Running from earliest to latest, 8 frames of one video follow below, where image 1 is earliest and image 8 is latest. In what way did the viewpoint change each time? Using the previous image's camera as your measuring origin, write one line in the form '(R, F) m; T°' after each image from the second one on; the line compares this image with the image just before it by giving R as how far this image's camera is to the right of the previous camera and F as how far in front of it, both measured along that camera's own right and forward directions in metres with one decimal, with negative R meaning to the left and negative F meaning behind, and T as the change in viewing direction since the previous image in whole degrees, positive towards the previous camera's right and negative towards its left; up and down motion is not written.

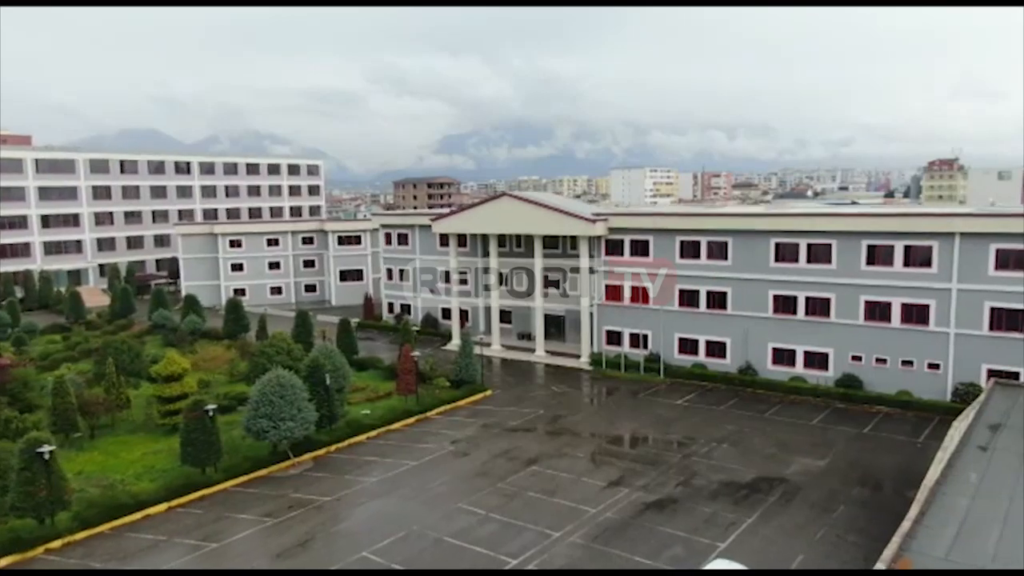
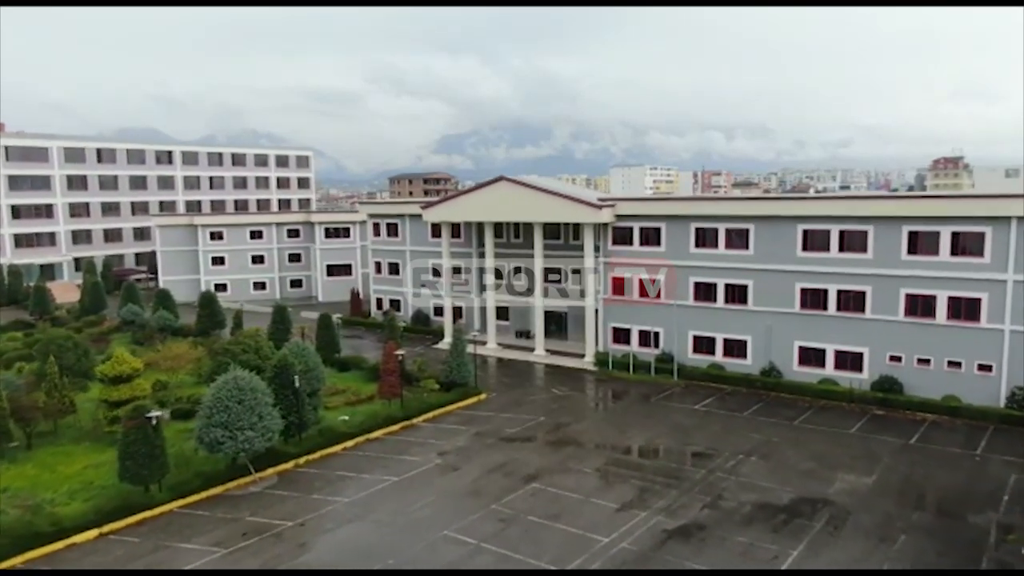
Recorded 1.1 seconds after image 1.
(0.0, +3.7) m; 0°
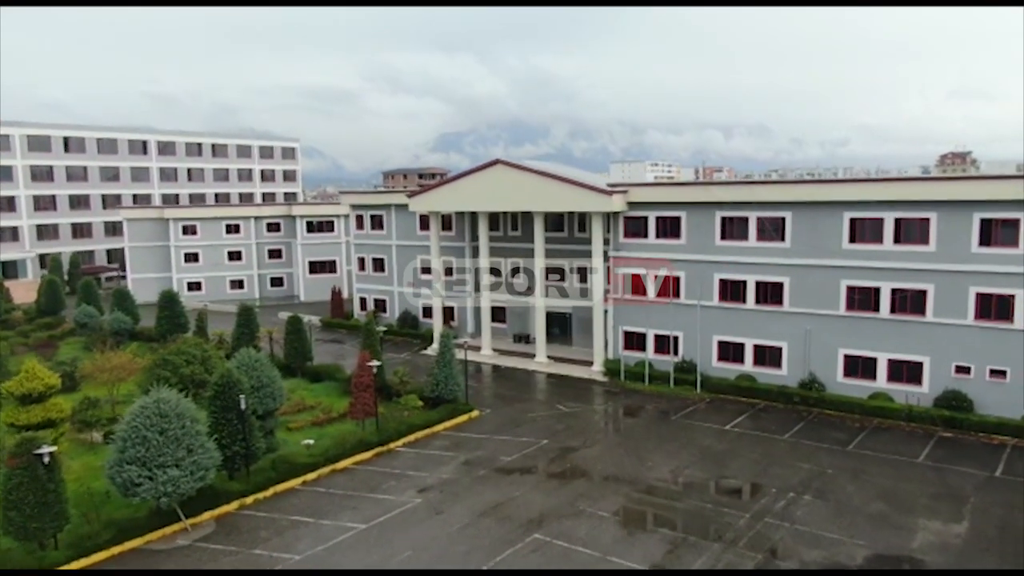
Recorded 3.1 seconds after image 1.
(0.0, +4.7) m; 0°
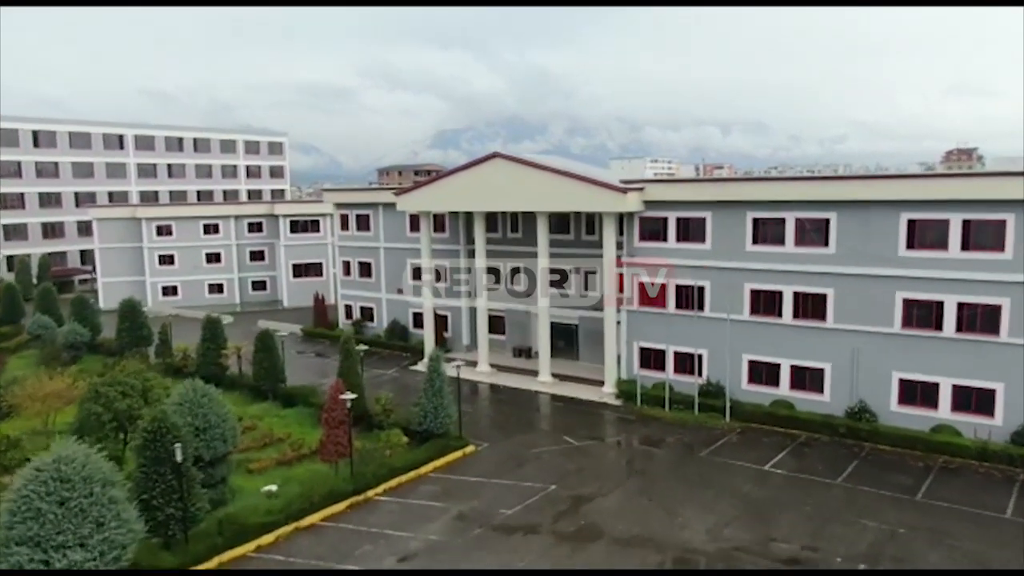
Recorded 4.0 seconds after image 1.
(-0.1, +3.9) m; 0°
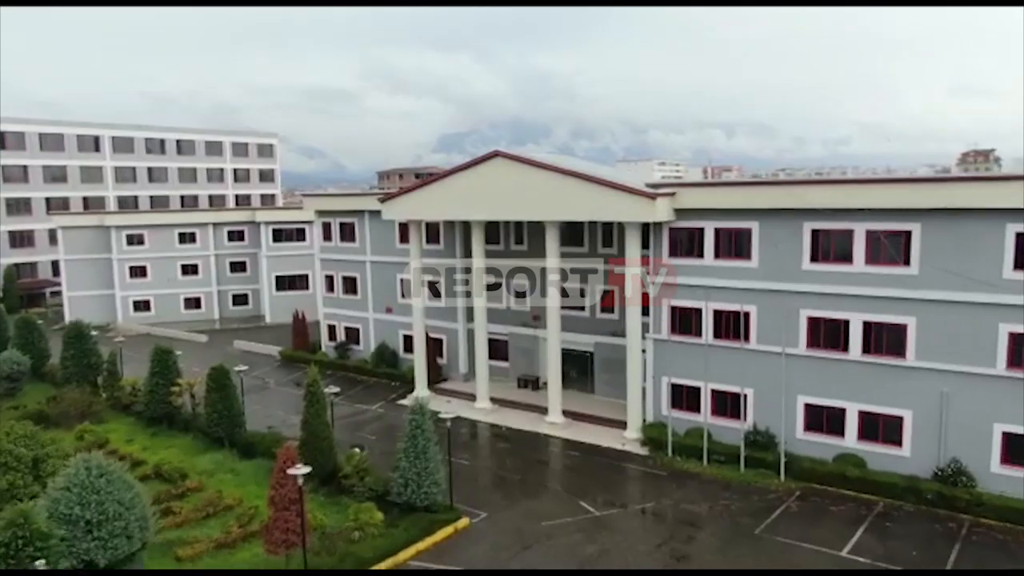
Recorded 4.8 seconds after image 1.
(0.0, +4.8) m; 0°
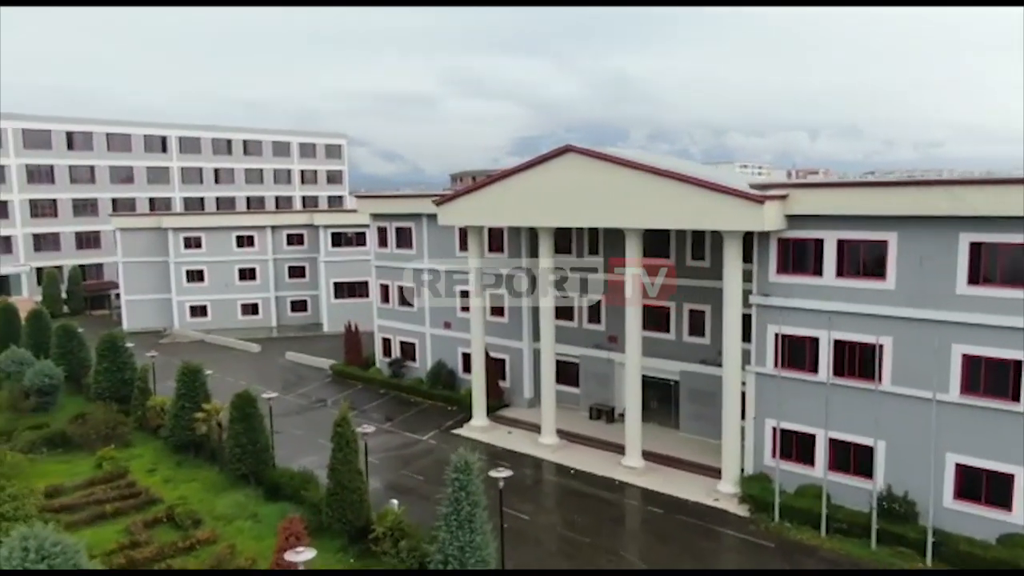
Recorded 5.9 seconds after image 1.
(0.0, +3.8) m; -5°
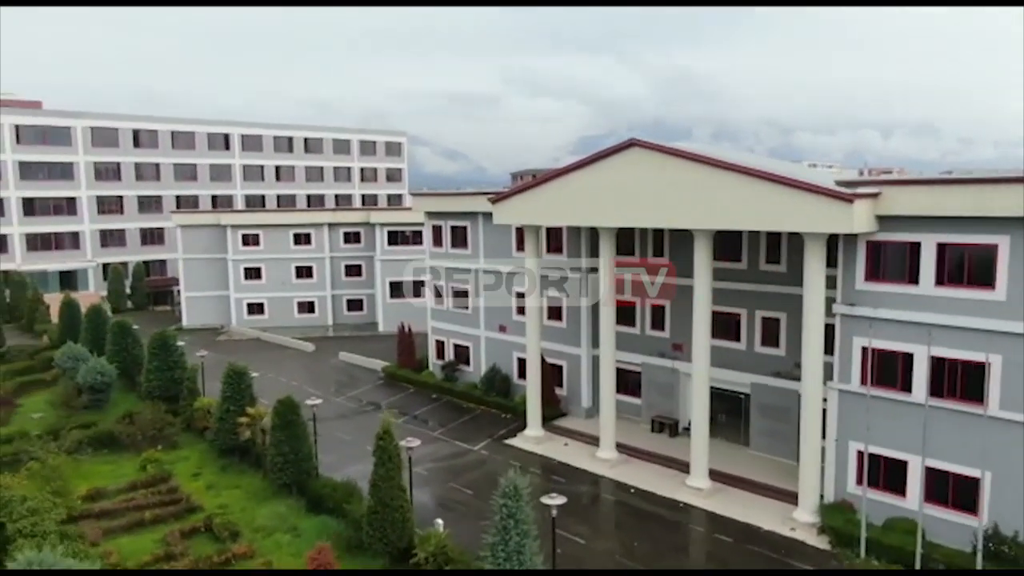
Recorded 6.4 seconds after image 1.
(+0.1, +1.4) m; -4°
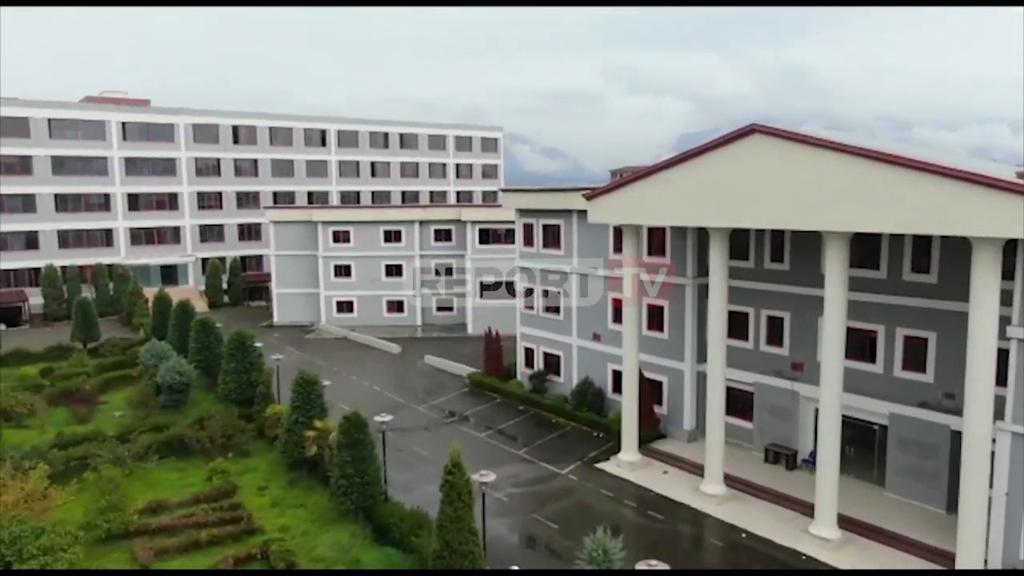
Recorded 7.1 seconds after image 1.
(+0.1, +2.5) m; -7°
